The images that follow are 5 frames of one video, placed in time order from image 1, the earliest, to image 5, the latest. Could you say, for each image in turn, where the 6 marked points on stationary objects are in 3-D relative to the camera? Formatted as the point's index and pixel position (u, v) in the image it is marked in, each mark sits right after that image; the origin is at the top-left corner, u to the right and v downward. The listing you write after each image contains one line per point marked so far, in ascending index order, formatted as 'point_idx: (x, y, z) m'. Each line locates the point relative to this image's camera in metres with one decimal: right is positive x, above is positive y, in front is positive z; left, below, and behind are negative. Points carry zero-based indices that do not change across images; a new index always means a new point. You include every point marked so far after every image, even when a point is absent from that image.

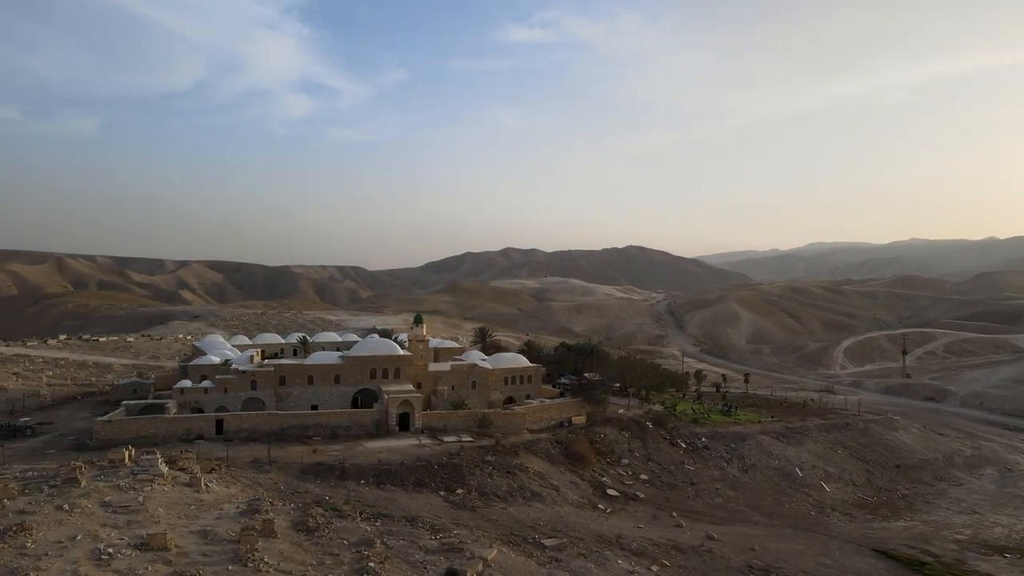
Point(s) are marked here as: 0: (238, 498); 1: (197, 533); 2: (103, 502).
0: (-6.9, -5.2, +17.1) m
1: (-6.8, -5.3, +14.7) m
2: (-9.0, -4.7, +15.0) m
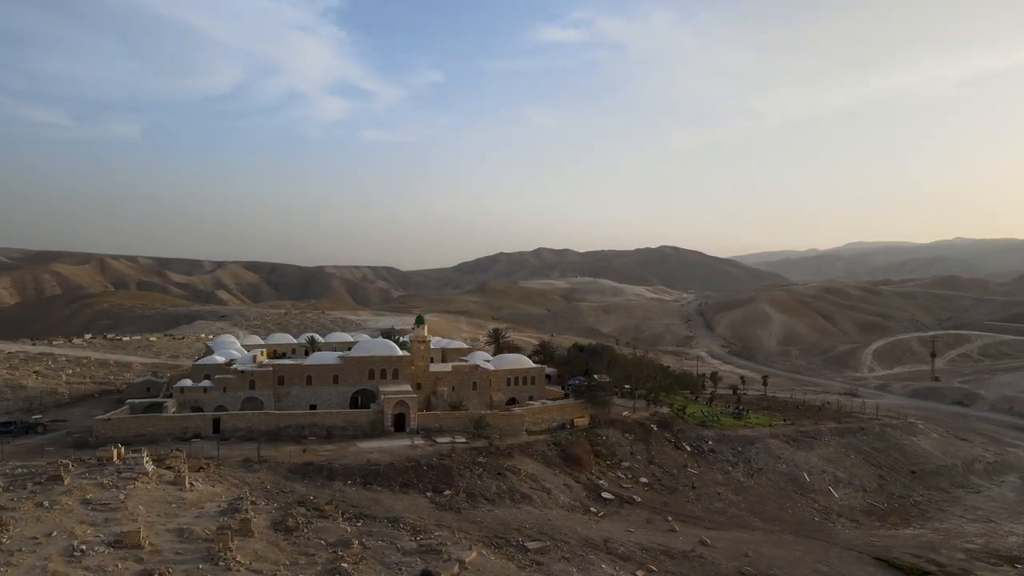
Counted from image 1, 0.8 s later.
0: (-7.3, -5.3, +17.3) m
1: (-7.3, -5.3, +14.8) m
2: (-9.6, -4.7, +15.2) m
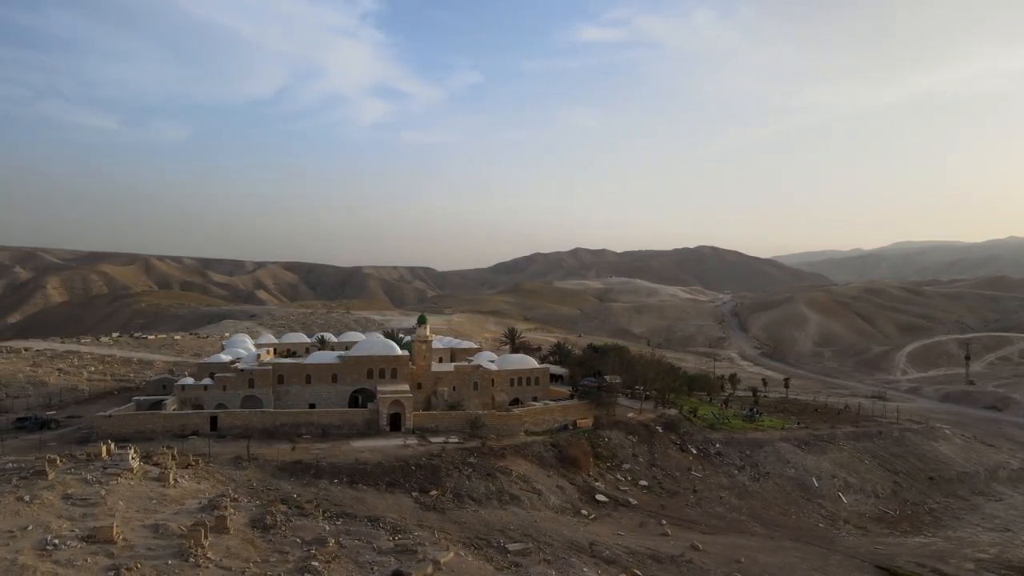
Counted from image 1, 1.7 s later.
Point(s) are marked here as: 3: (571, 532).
0: (-7.9, -5.2, +17.4) m
1: (-8.0, -5.3, +15.0) m
2: (-10.2, -4.7, +15.5) m
3: (+1.7, -7.1, +19.8) m
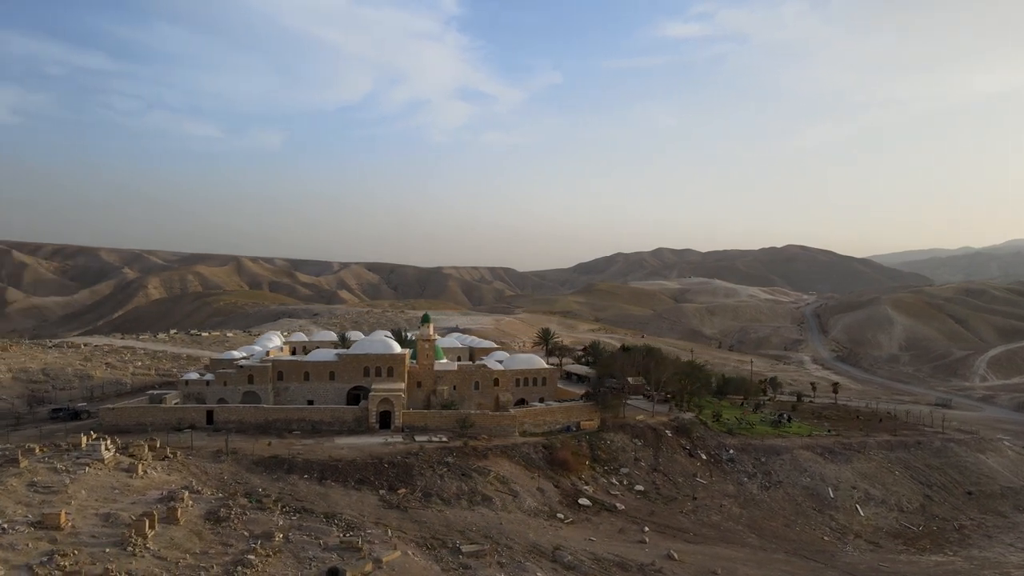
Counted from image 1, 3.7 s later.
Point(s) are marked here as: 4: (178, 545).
0: (-9.0, -5.2, +18.0) m
1: (-9.4, -5.2, +15.6) m
2: (-11.5, -4.6, +16.3) m
3: (+0.7, -7.0, +19.4) m
4: (-7.4, -5.7, +15.1) m
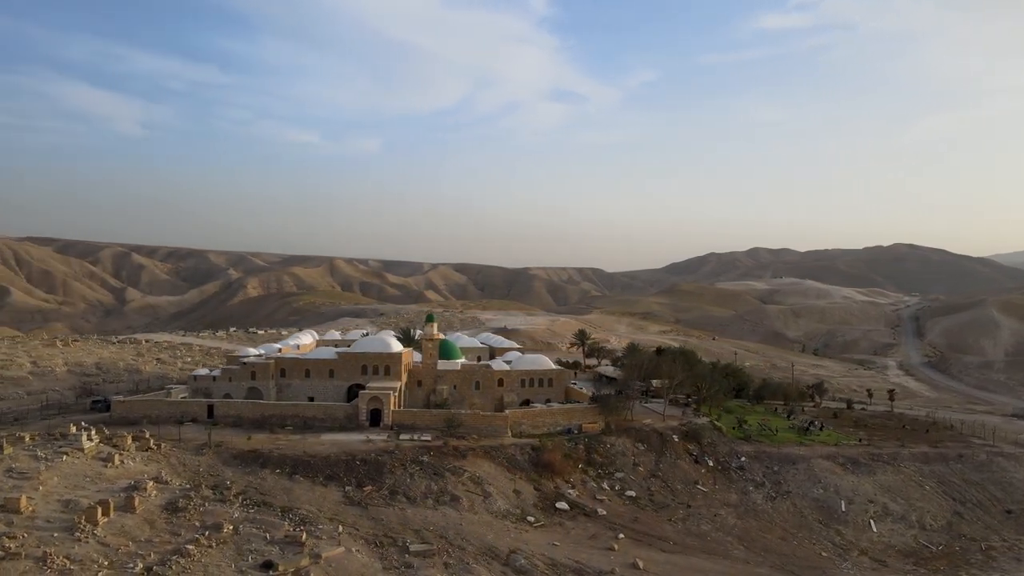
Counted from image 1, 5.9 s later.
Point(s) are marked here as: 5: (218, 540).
0: (-10.3, -5.2, +19.0) m
1: (-10.9, -5.2, +16.6) m
2: (-12.9, -4.6, +17.5) m
3: (-0.5, -7.0, +19.3) m
4: (-9.0, -5.7, +15.9) m
5: (-7.0, -6.0, +16.3) m
